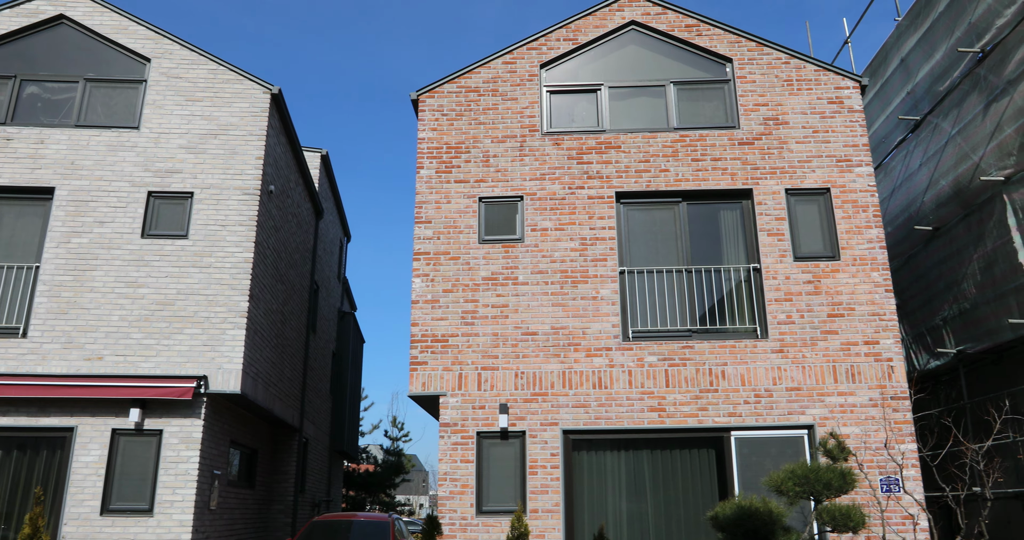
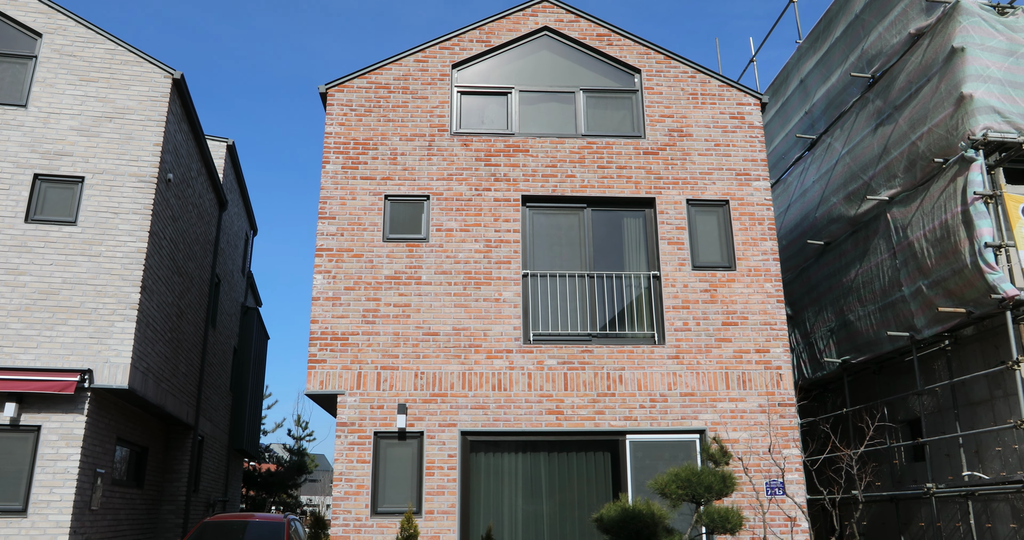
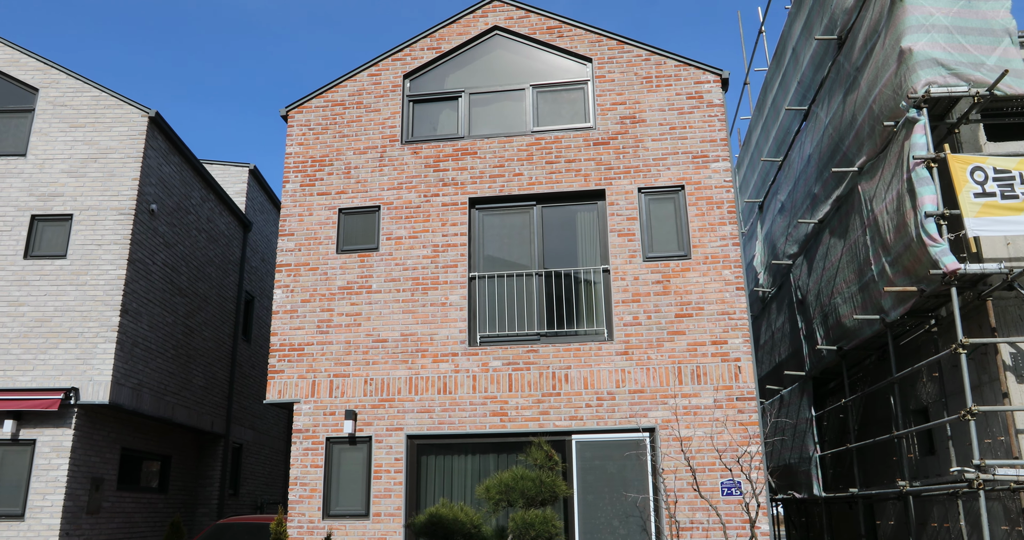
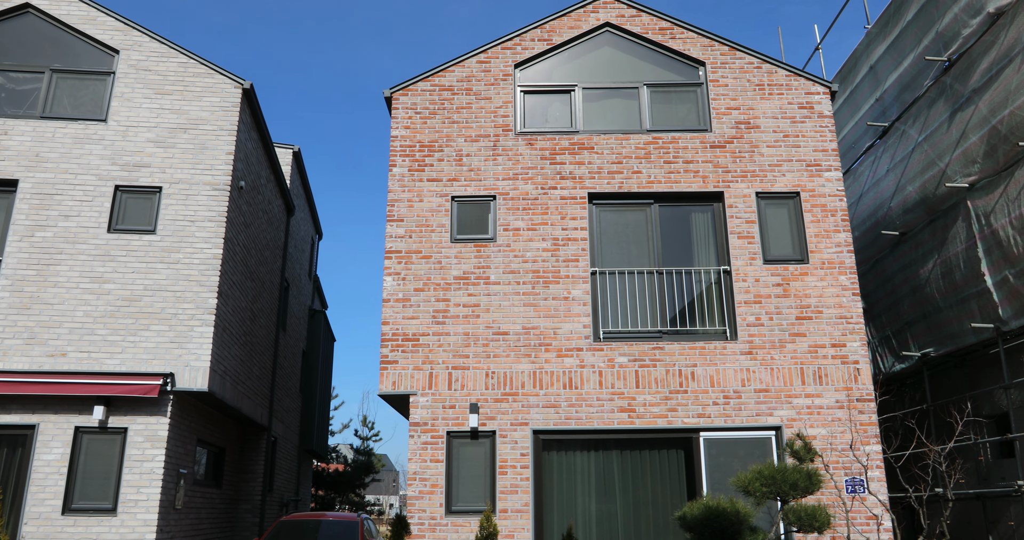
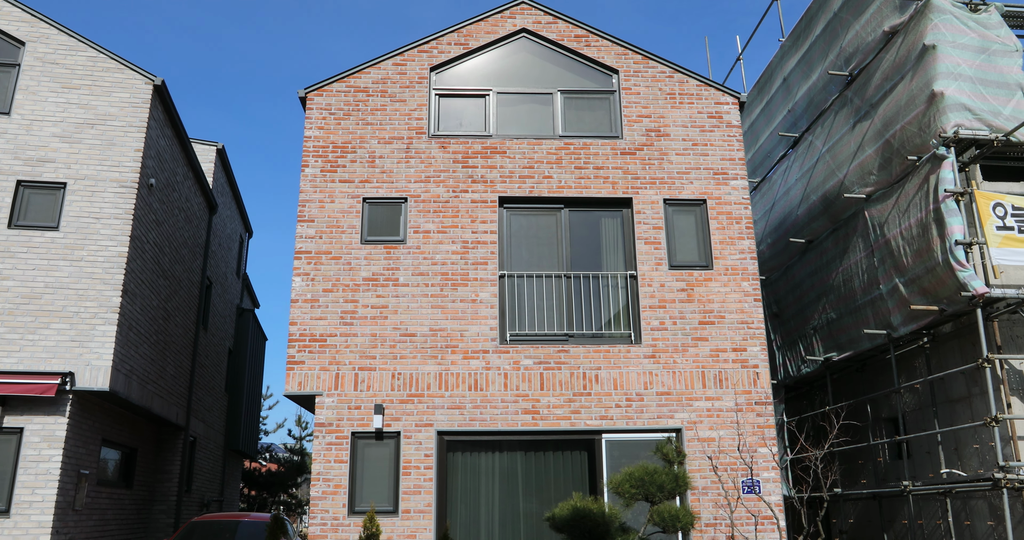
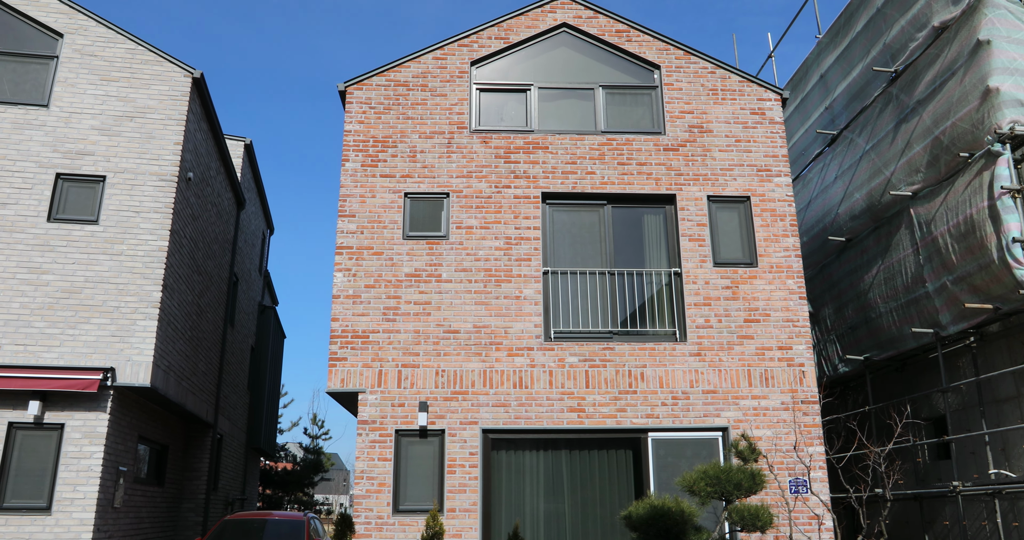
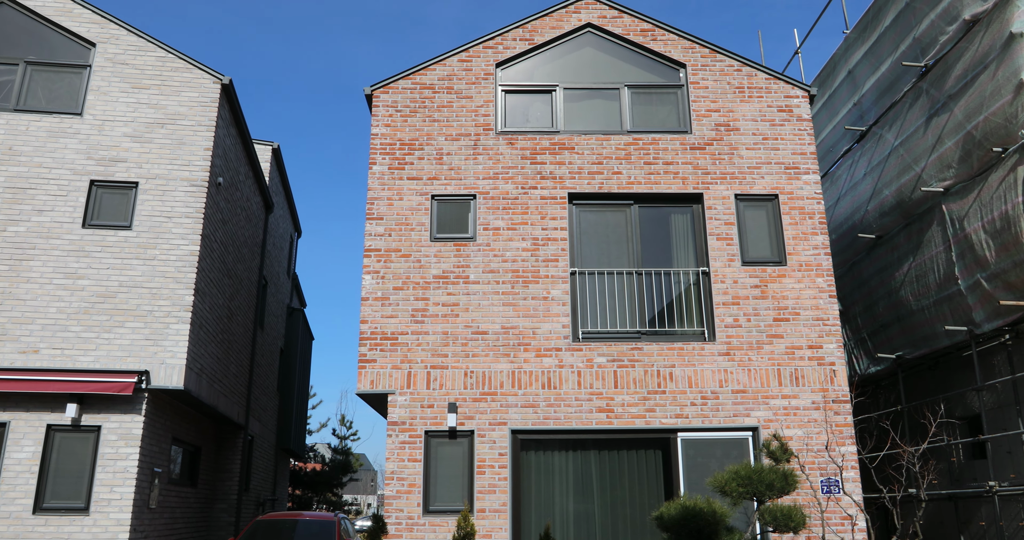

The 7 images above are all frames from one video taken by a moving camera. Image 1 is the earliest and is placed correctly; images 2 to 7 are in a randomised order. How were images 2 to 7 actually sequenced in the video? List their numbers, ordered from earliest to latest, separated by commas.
4, 7, 6, 2, 5, 3
